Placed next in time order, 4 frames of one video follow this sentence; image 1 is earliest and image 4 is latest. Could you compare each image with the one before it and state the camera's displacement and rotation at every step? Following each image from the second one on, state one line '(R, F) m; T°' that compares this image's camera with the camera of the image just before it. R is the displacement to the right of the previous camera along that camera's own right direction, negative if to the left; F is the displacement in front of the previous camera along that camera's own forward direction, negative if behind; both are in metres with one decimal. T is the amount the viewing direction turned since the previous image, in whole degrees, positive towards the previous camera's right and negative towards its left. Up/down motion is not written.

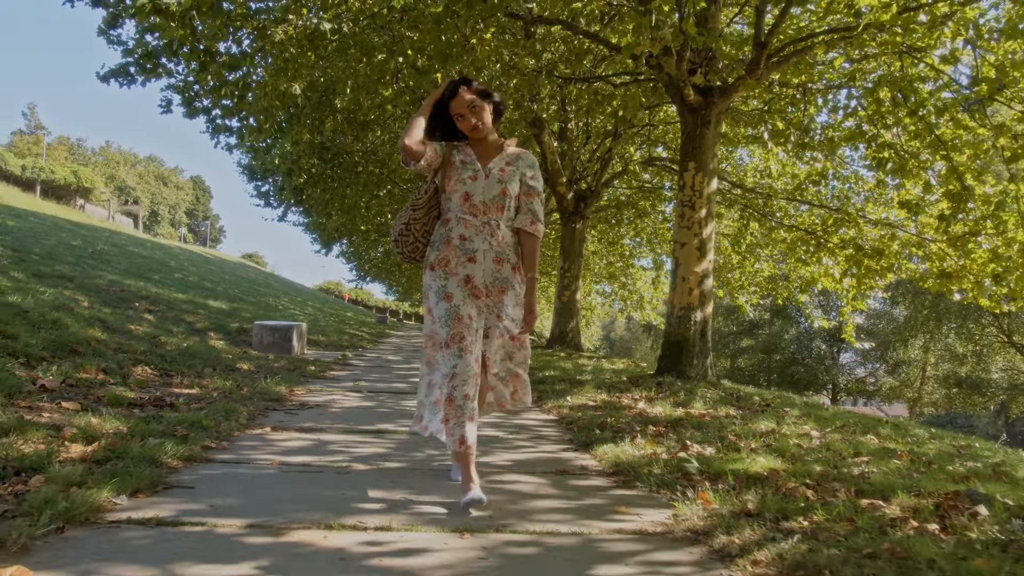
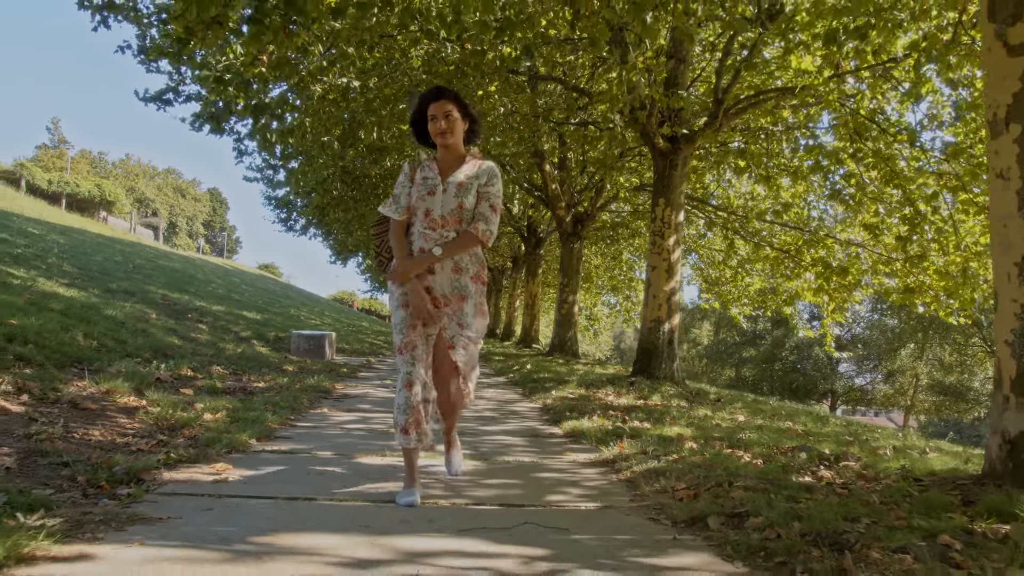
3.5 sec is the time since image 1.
(+0.2, -1.4) m; -1°
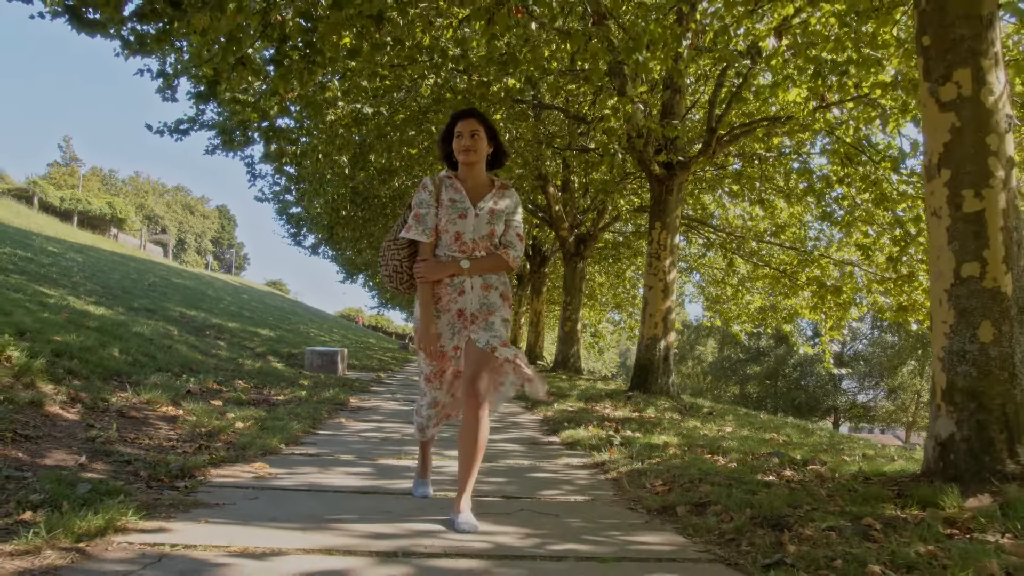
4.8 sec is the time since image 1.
(0.0, -0.5) m; -1°
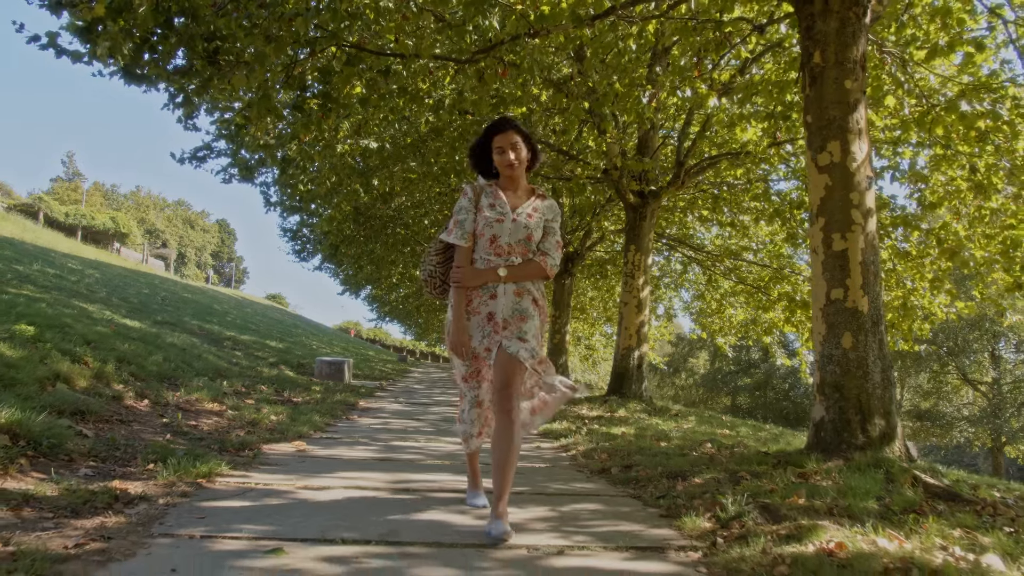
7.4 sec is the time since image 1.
(+0.1, -1.0) m; 0°
